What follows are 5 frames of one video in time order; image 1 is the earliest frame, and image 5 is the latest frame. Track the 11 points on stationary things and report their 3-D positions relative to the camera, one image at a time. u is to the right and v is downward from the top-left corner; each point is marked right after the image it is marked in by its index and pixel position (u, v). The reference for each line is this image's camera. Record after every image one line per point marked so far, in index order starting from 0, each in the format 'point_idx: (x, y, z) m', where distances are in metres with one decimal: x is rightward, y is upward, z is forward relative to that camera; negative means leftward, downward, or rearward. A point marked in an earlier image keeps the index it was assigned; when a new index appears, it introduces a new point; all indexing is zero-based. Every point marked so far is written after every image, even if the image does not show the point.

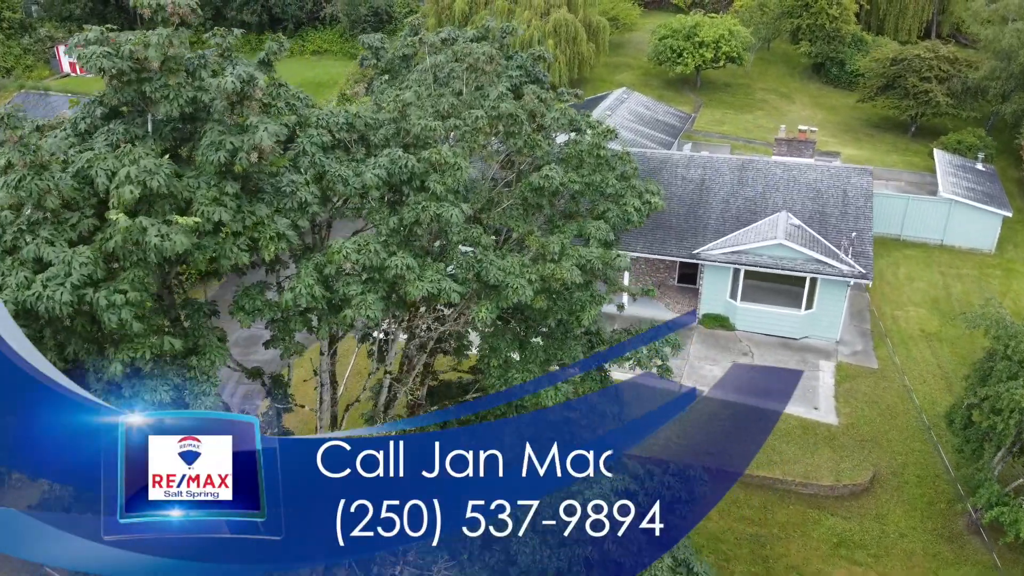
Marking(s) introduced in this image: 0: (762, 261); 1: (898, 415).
0: (+6.1, +0.7, +19.9) m
1: (+8.4, -2.8, +17.9) m
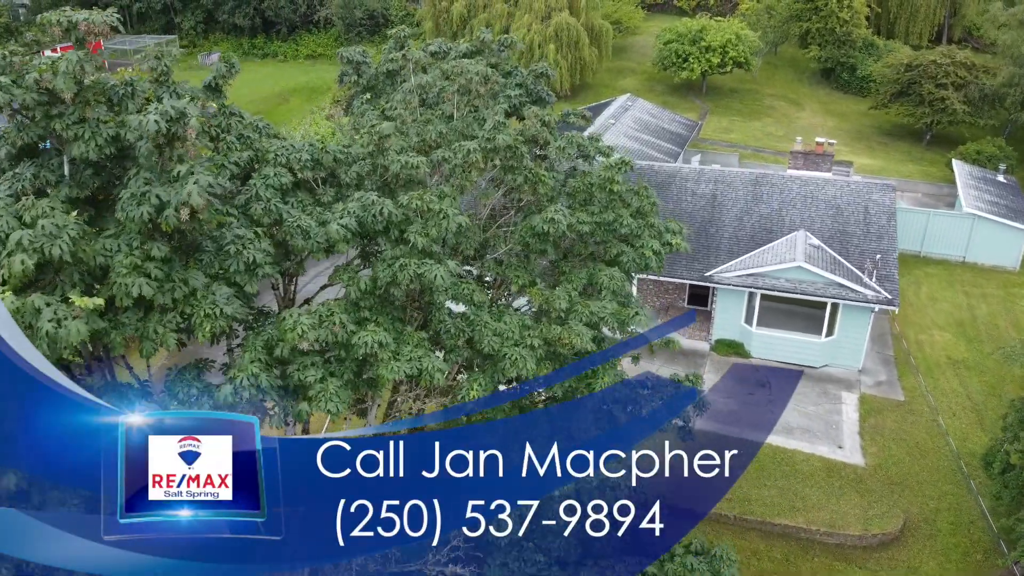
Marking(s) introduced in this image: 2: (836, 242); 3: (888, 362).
0: (+6.1, +0.1, +18.6) m
1: (+8.4, -3.4, +16.6) m
2: (+7.8, +1.1, +19.5) m
3: (+9.0, -1.8, +19.7) m
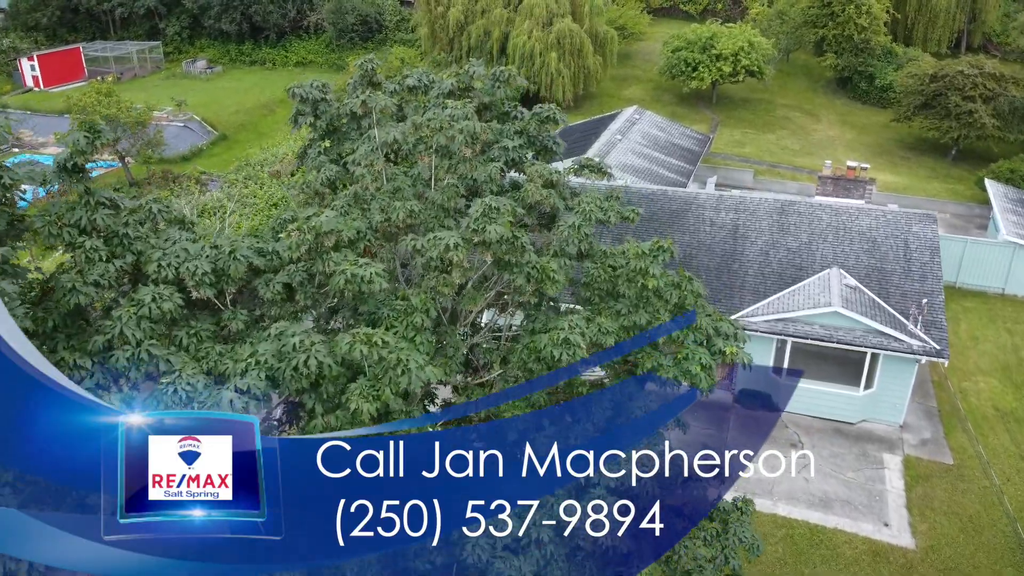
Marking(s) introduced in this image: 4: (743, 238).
0: (+6.1, -0.9, +16.5) m
1: (+8.4, -4.3, +14.5) m
2: (+7.7, +0.1, +17.5) m
3: (+9.0, -2.7, +17.6) m
4: (+5.2, +1.1, +18.6) m
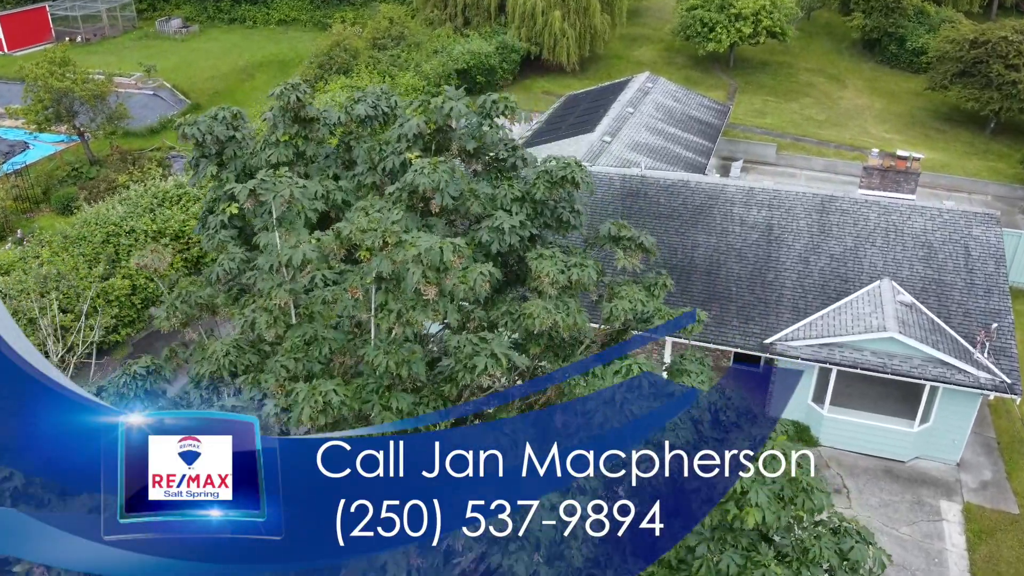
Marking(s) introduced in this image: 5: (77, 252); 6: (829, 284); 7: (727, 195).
0: (+6.1, -1.2, +14.1) m
1: (+8.4, -4.8, +12.3) m
2: (+7.7, -0.2, +15.1) m
3: (+9.0, -3.0, +15.3) m
4: (+5.2, +0.9, +16.1) m
5: (-9.8, +0.8, +18.5) m
6: (+6.0, +0.1, +15.5) m
7: (+4.4, +1.9, +16.8) m
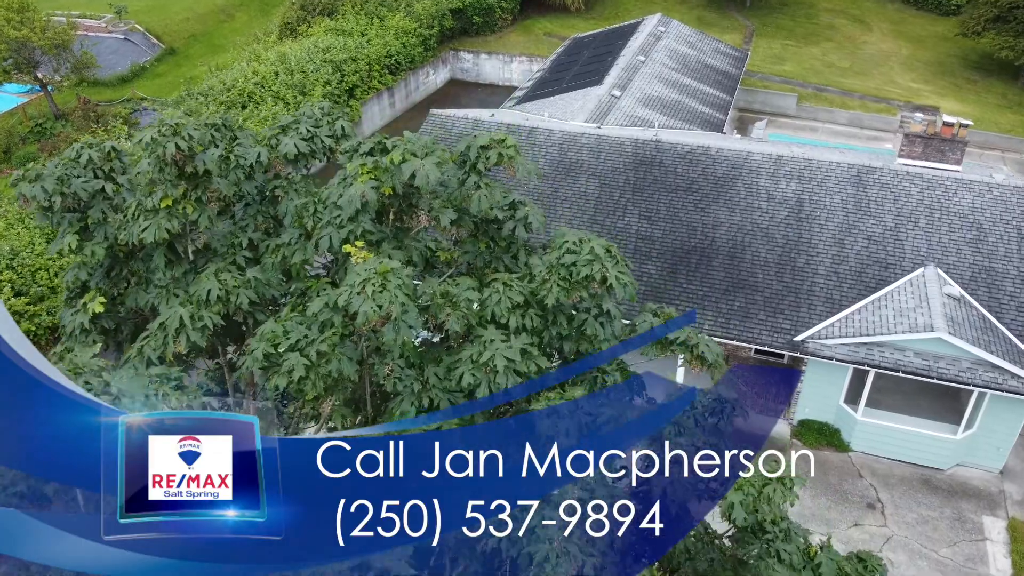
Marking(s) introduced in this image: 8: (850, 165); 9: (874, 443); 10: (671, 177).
0: (+6.0, -1.1, +12.6) m
1: (+8.3, -4.8, +11.1) m
2: (+7.7, 0.0, +13.4) m
3: (+9.0, -2.8, +13.9) m
4: (+5.2, +1.2, +14.4) m
5: (-9.8, +1.3, +16.8) m
6: (+6.0, +0.3, +13.8) m
7: (+4.4, +2.2, +15.1) m
8: (+6.1, +2.1, +14.7) m
9: (+6.0, -2.5, +13.6) m
10: (+3.0, +2.1, +15.2) m
